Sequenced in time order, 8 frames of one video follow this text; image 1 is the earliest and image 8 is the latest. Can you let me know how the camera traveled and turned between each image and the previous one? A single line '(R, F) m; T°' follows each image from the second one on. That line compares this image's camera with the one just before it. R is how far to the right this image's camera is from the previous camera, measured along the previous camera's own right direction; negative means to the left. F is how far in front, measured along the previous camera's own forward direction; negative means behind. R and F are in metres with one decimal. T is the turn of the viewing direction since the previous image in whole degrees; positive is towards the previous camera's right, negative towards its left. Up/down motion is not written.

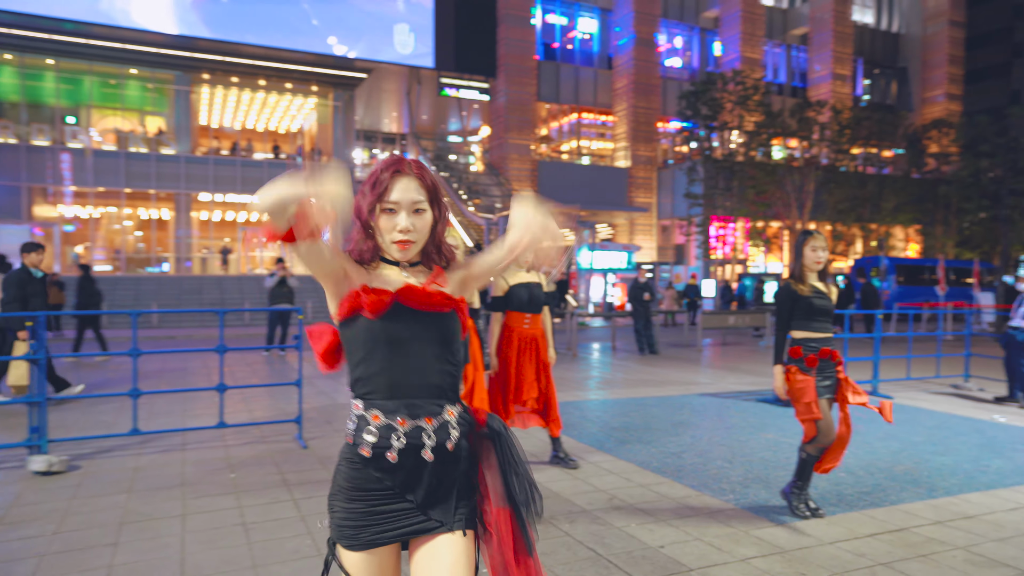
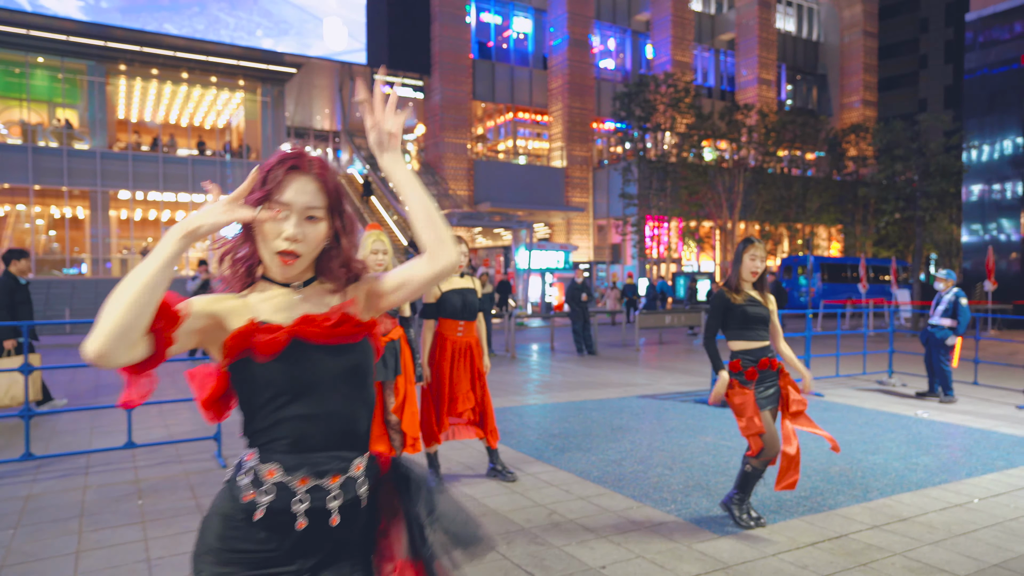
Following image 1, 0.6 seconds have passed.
(0.0, +0.2) m; +5°
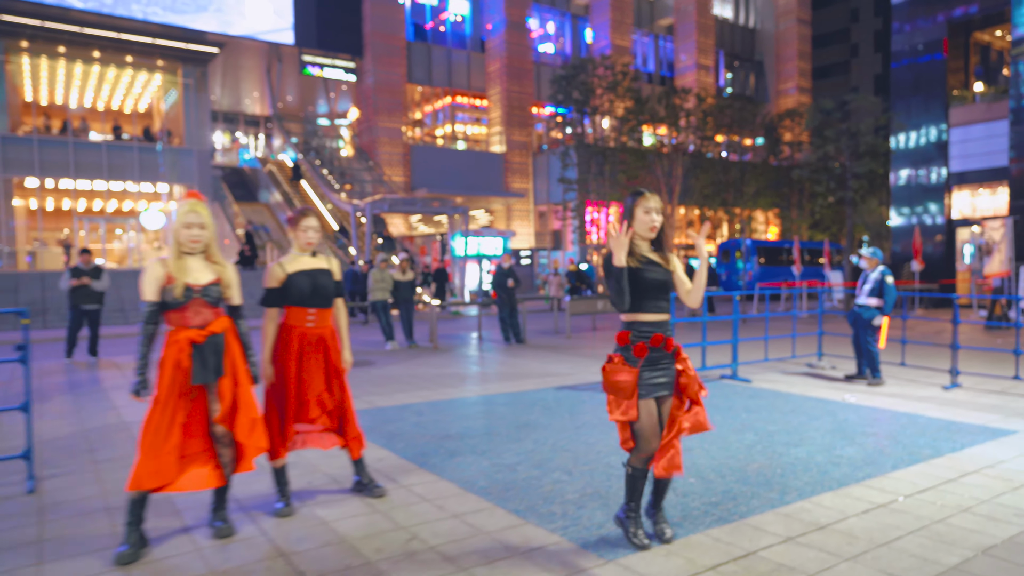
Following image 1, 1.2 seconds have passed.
(+0.6, +0.8) m; +4°
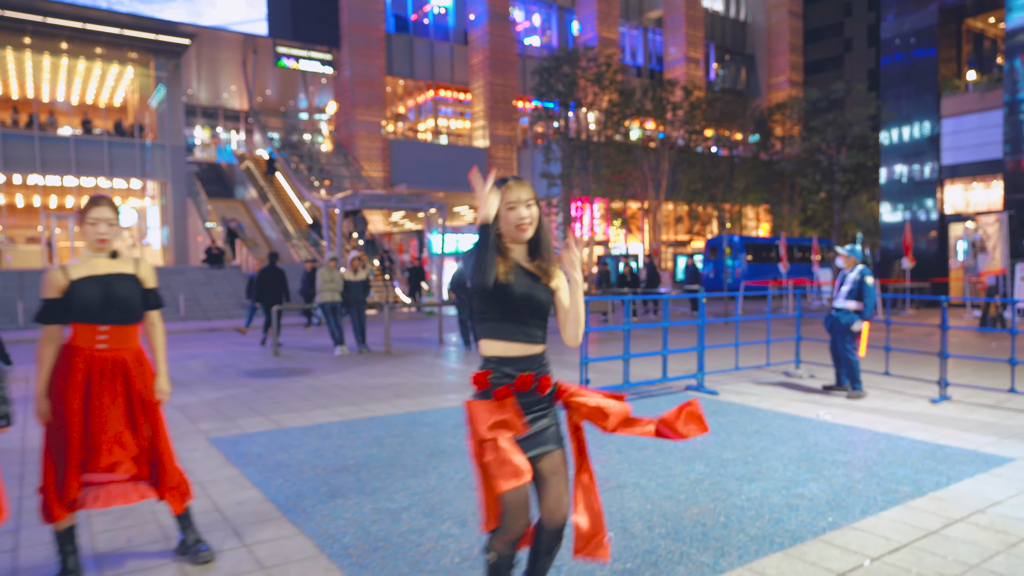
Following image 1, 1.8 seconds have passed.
(+0.7, +1.0) m; 0°
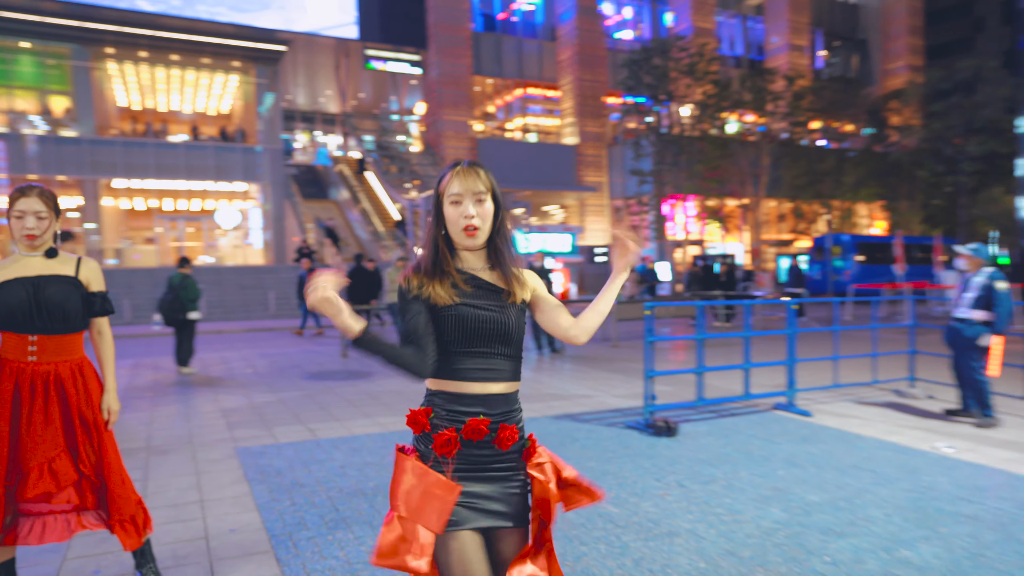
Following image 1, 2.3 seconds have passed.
(+0.4, +0.8) m; -8°
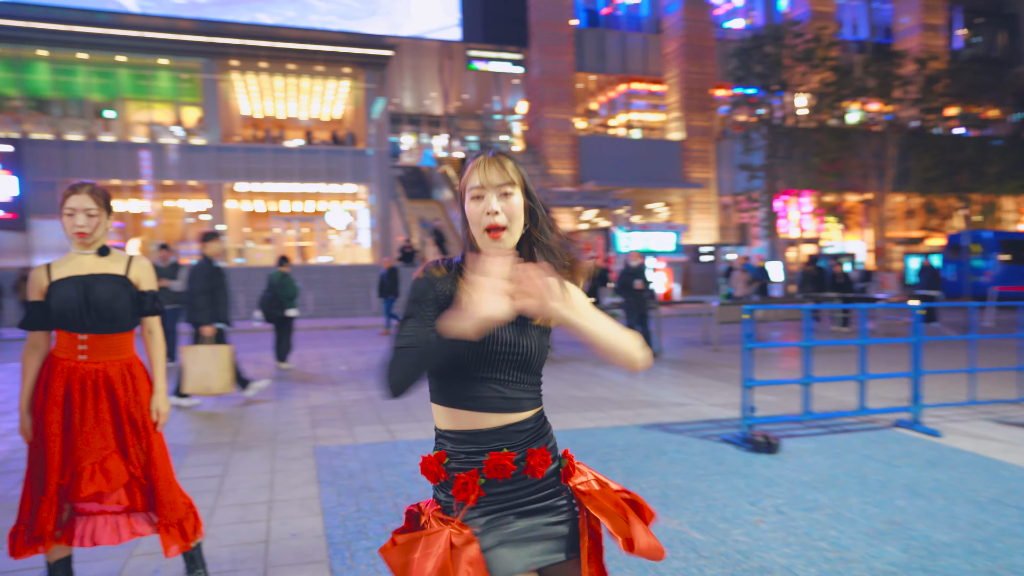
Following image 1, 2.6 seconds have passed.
(+0.2, +0.3) m; -9°
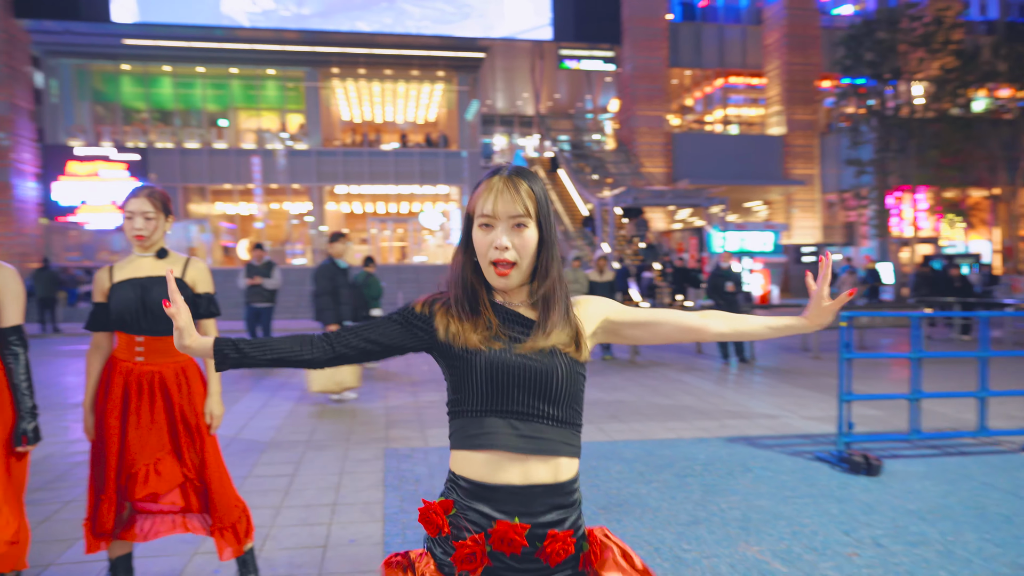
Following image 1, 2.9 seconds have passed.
(+0.2, +0.2) m; -8°
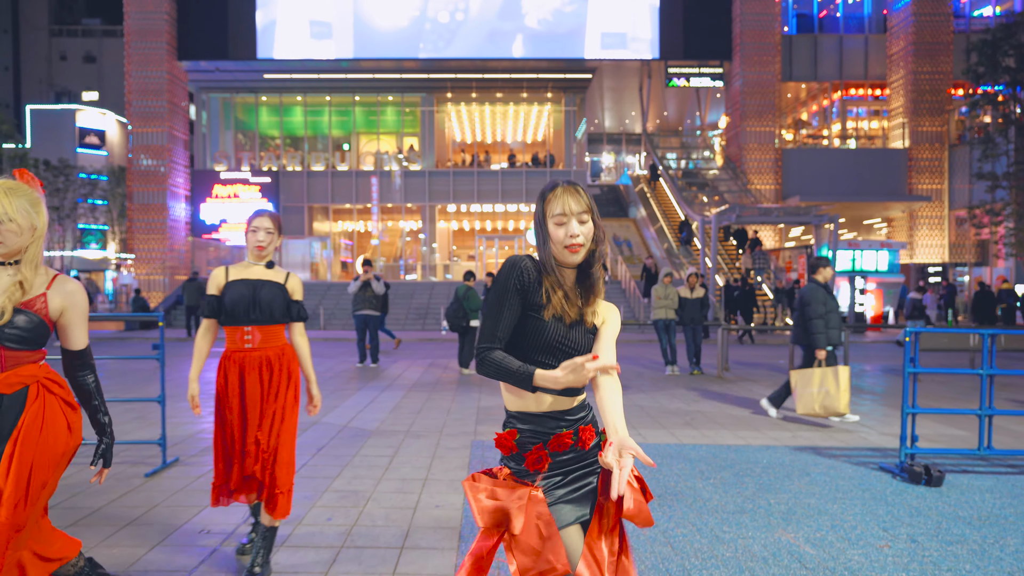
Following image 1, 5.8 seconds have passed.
(+0.3, -0.7) m; -9°
